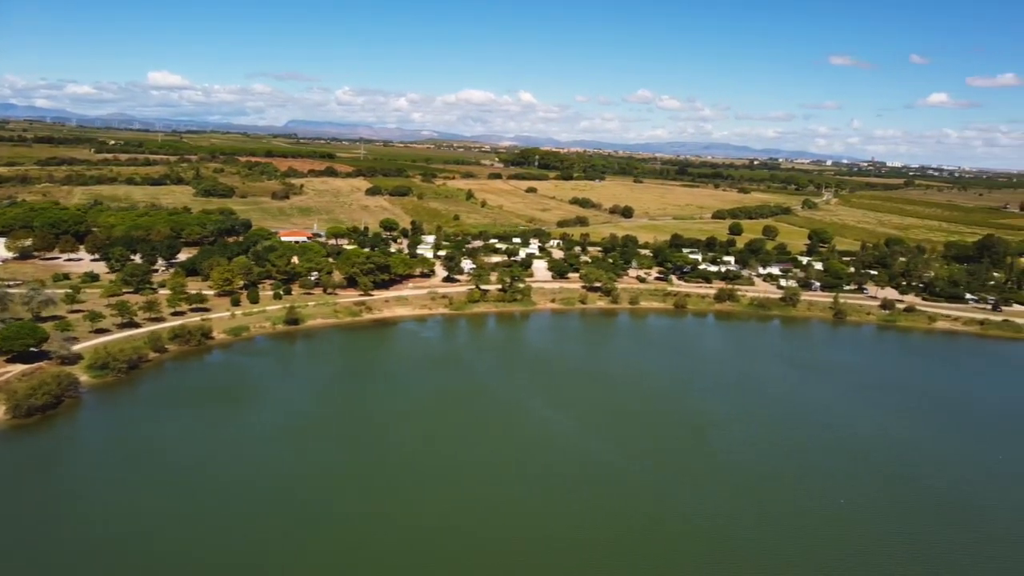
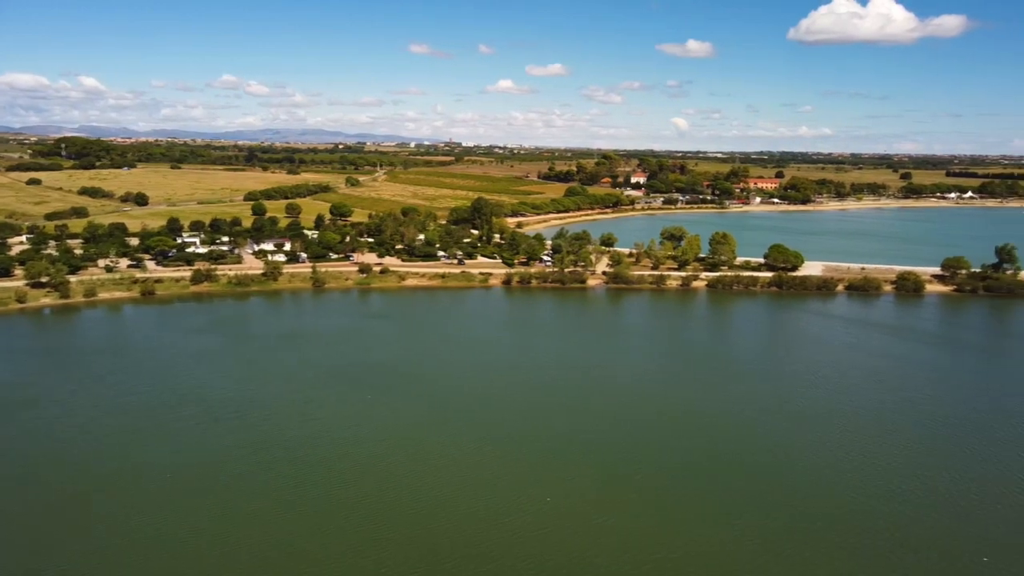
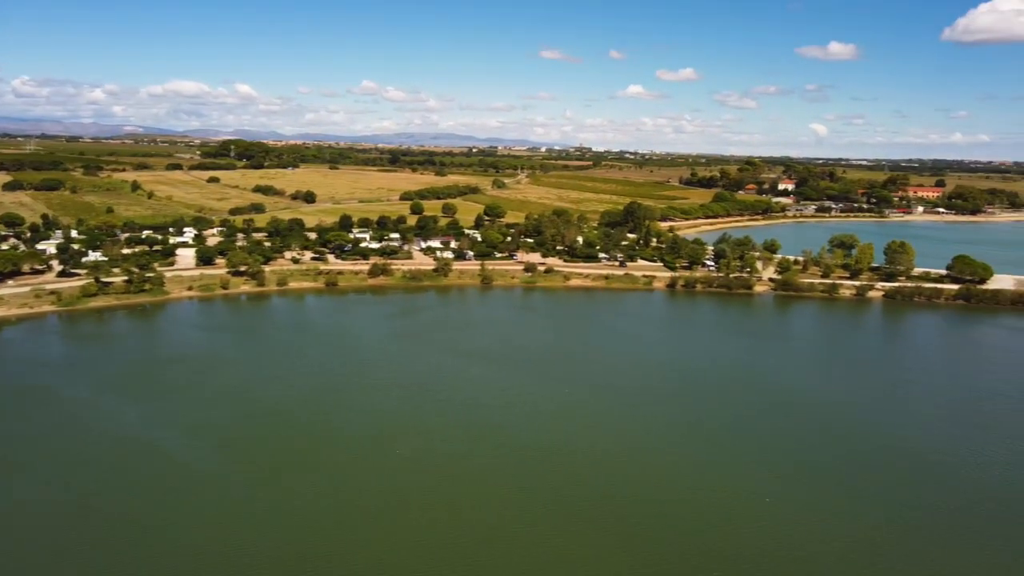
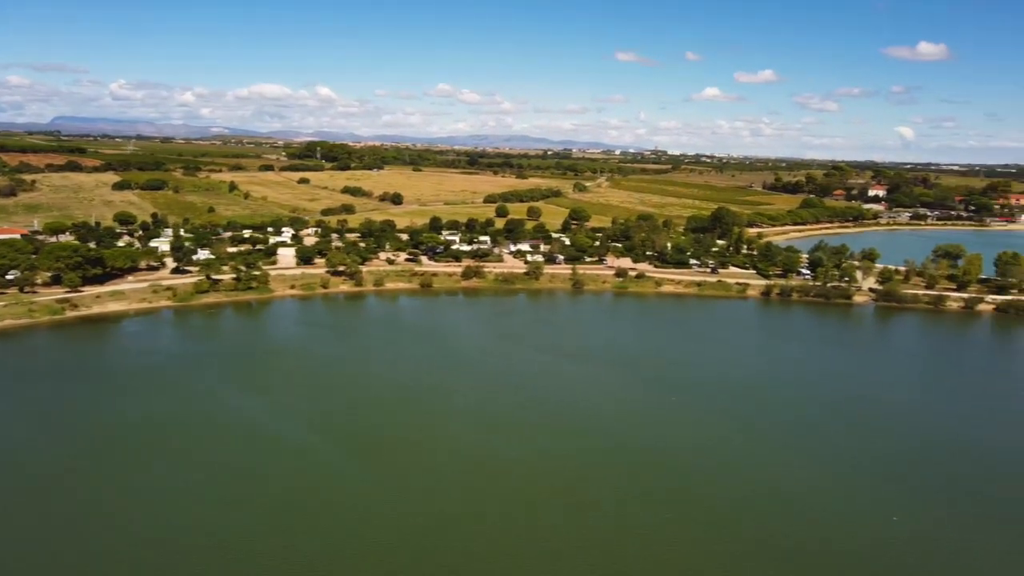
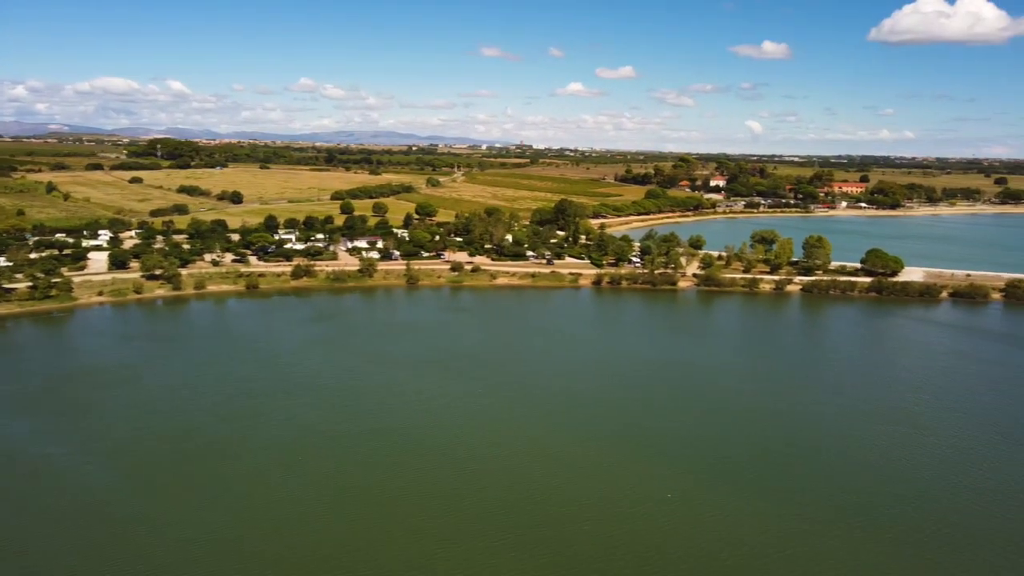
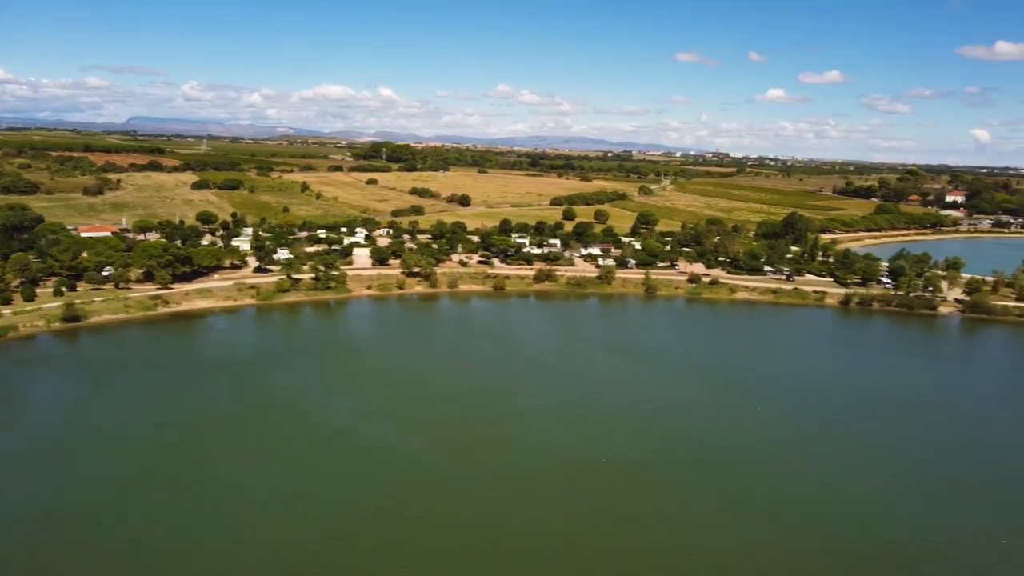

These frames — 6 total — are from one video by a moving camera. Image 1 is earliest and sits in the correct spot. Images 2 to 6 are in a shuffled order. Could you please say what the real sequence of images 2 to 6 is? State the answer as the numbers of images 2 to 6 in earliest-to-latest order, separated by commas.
6, 4, 3, 5, 2
